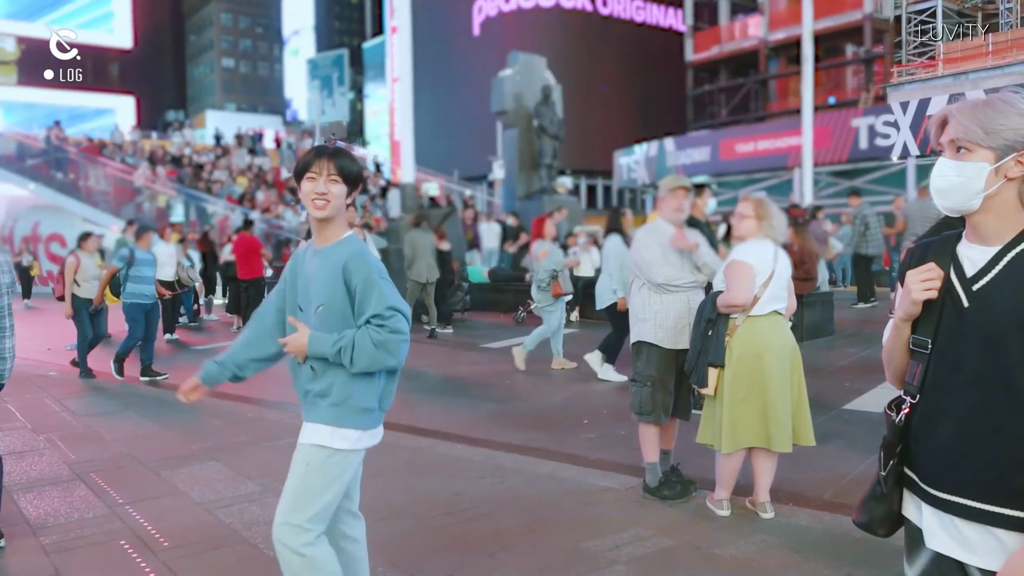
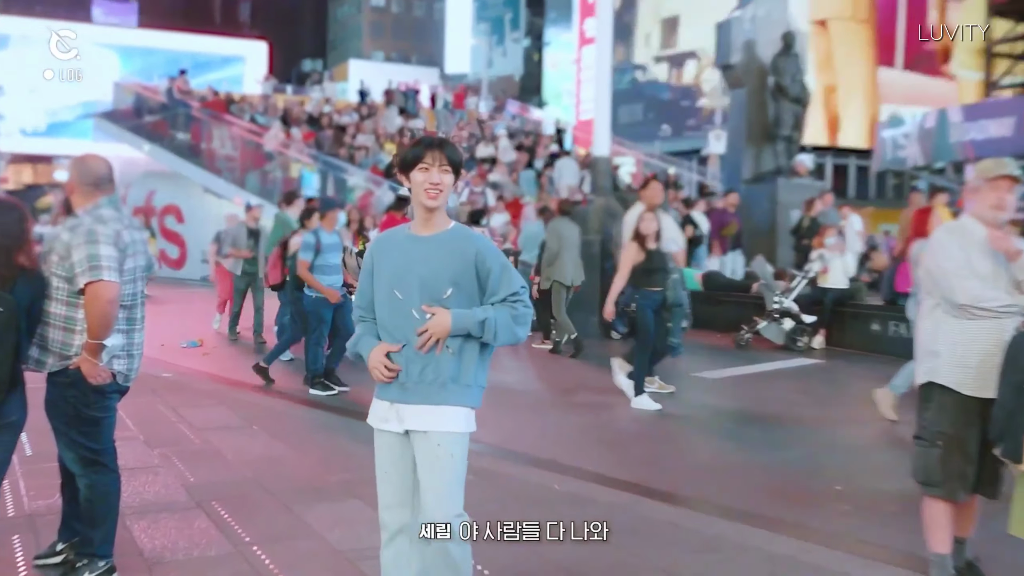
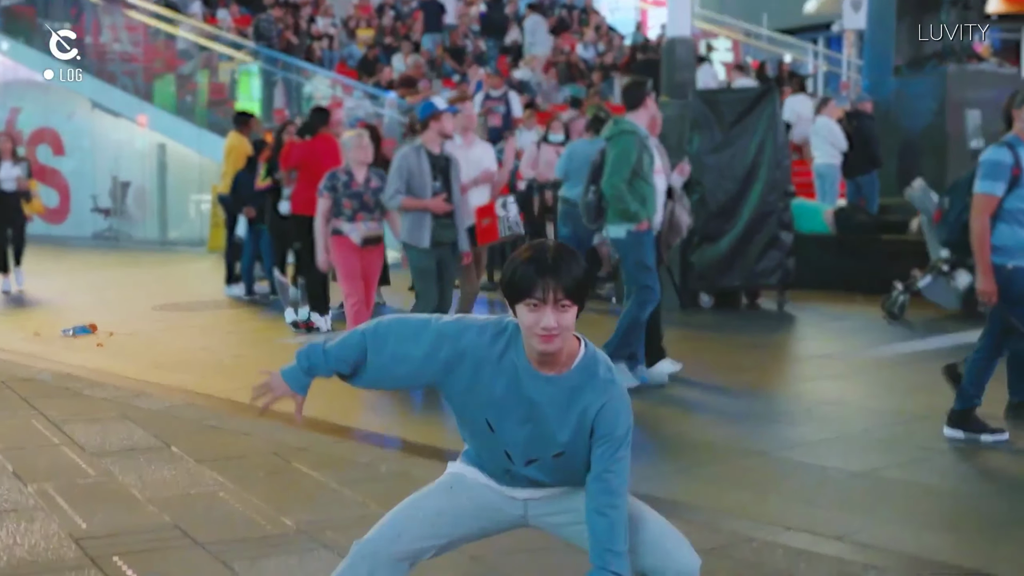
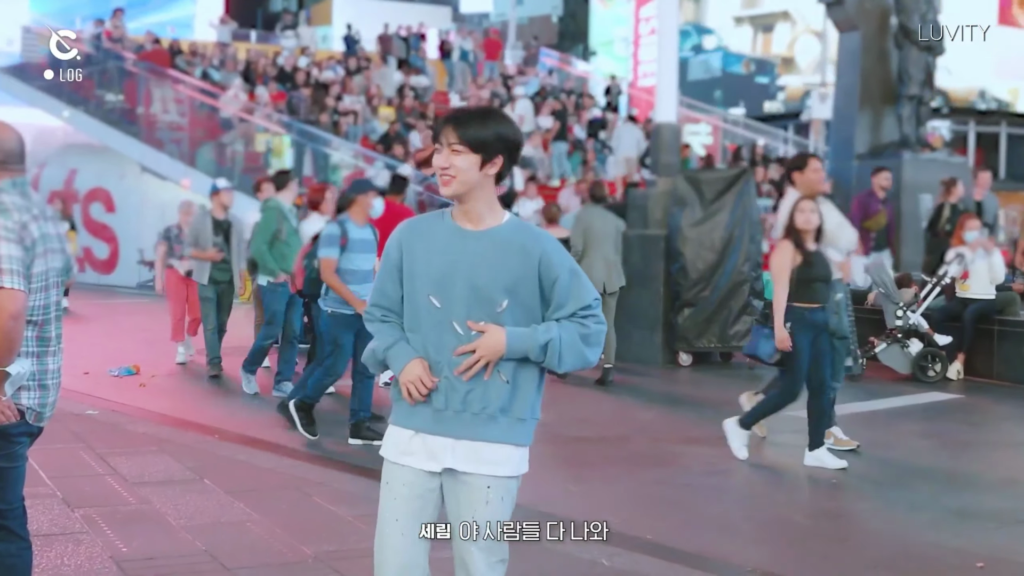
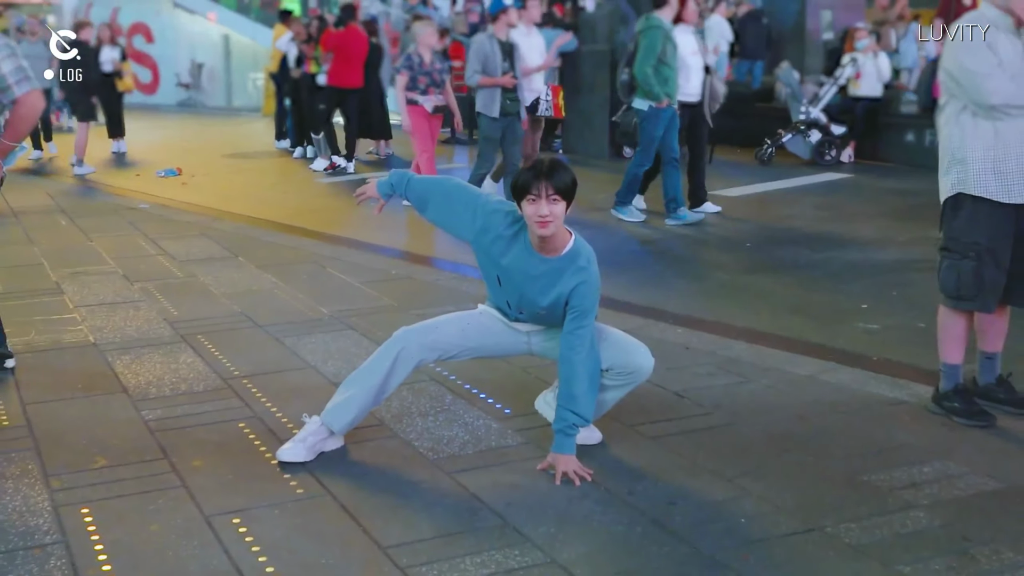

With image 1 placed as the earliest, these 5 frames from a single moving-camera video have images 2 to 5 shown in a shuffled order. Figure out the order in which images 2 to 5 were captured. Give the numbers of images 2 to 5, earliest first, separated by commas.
2, 4, 3, 5
